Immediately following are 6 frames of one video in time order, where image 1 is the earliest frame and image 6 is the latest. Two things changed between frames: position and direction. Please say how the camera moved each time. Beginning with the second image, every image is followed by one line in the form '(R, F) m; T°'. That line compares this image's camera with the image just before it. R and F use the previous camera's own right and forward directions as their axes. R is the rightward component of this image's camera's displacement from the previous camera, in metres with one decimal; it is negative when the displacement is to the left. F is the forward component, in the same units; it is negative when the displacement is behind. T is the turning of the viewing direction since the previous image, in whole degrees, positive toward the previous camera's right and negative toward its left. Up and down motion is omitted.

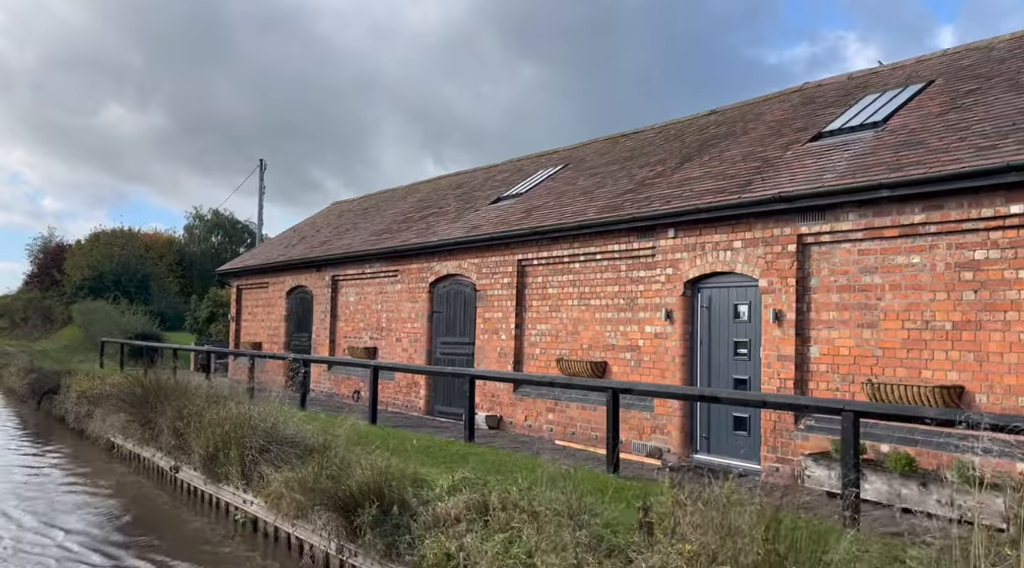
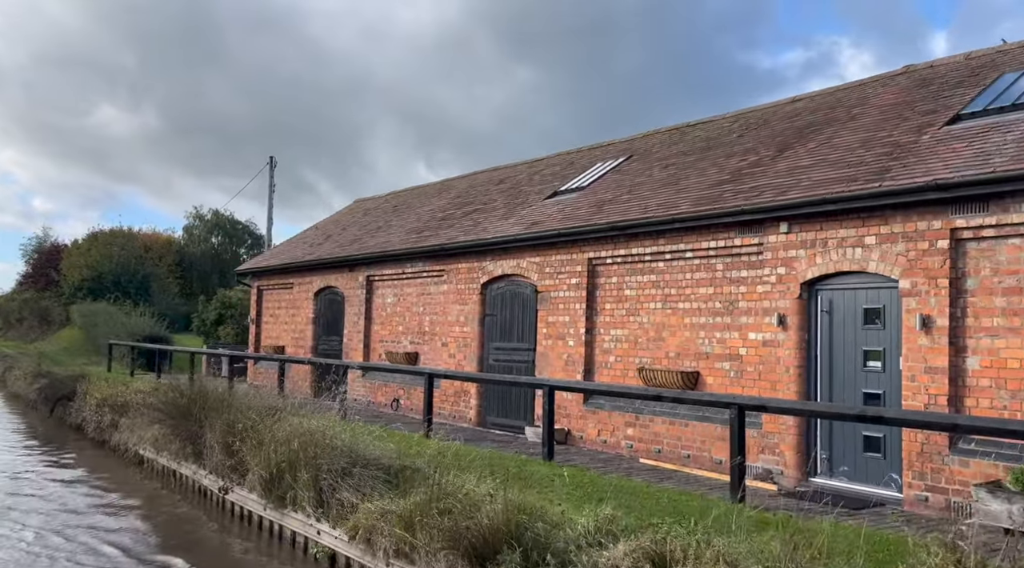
(-1.0, +1.1) m; 0°
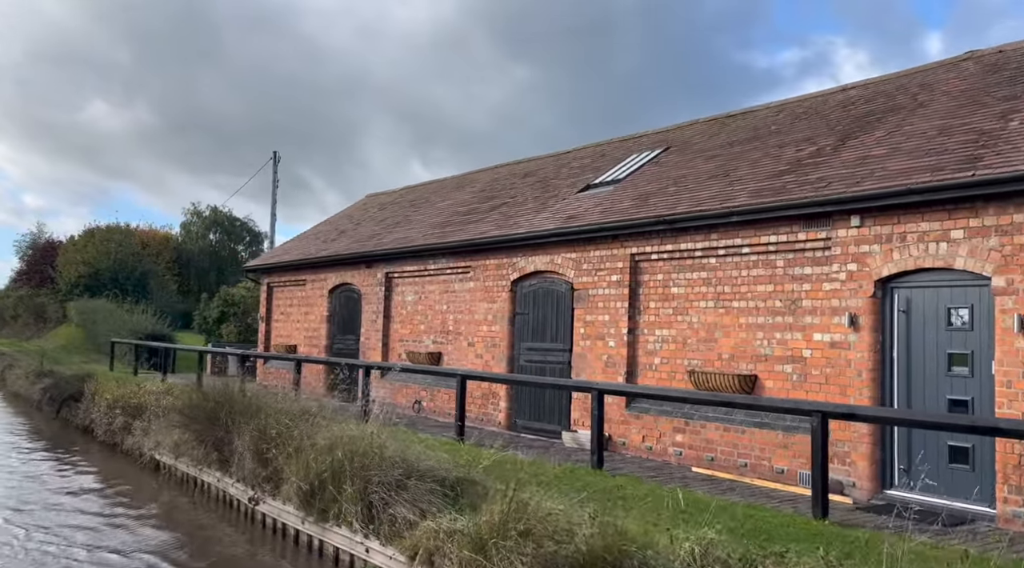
(-0.5, +0.6) m; 0°
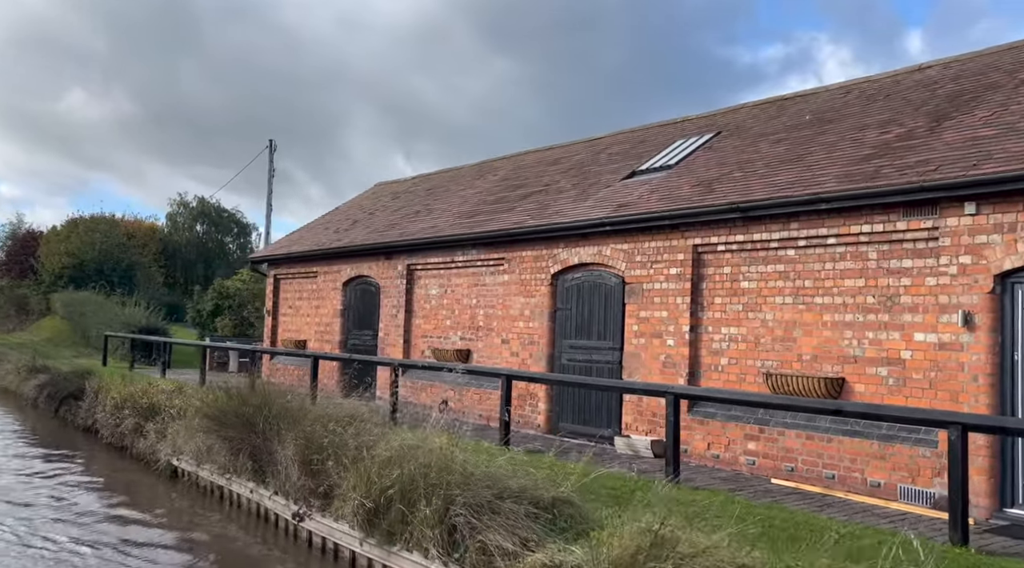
(-0.8, +0.9) m; +1°
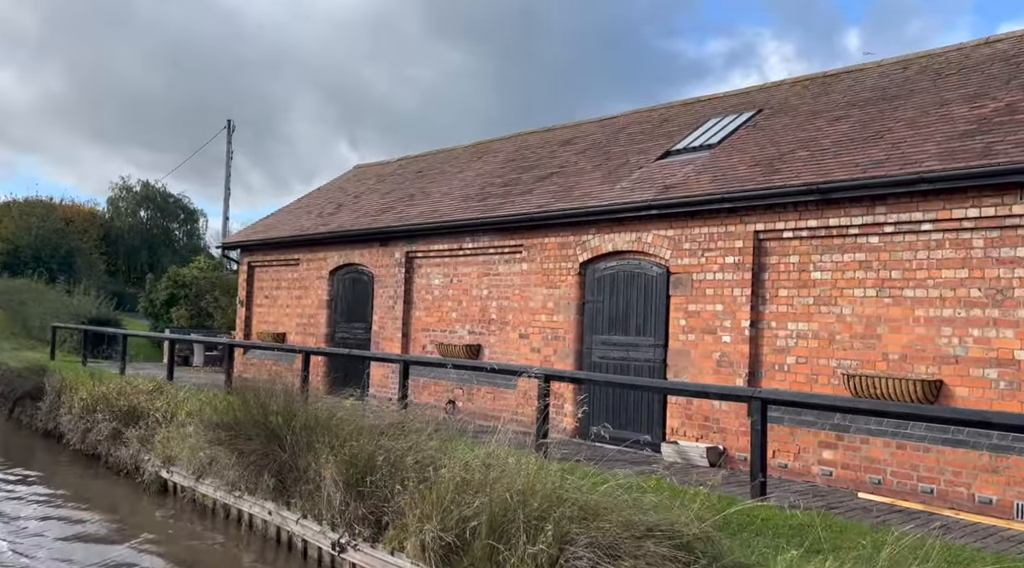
(-1.0, +1.2) m; +4°
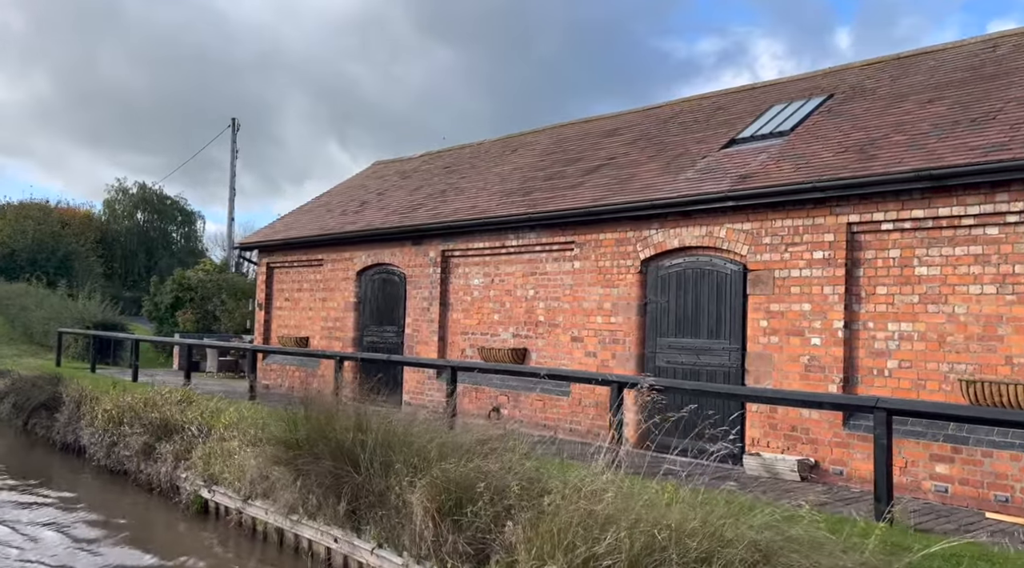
(-0.7, +0.8) m; 0°
